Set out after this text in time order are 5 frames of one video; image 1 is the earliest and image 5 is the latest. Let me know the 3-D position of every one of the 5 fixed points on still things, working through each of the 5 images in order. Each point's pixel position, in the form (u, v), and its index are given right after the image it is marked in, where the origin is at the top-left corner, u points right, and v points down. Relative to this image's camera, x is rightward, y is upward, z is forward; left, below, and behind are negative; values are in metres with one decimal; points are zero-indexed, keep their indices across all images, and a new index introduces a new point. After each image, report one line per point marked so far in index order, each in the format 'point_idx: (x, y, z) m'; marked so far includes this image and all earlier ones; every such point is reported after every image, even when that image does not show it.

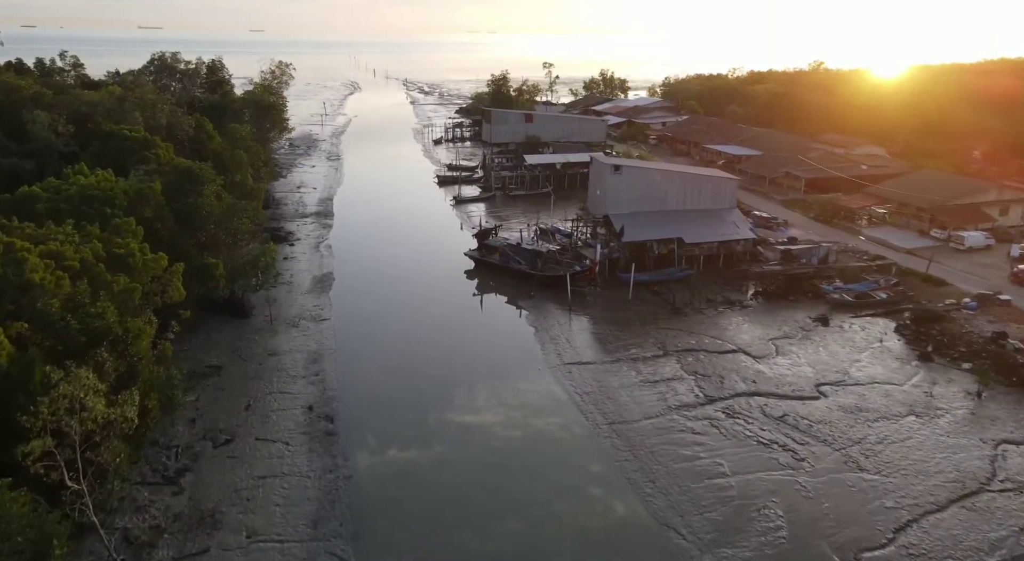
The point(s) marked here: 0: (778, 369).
0: (+7.1, -2.4, +18.0) m
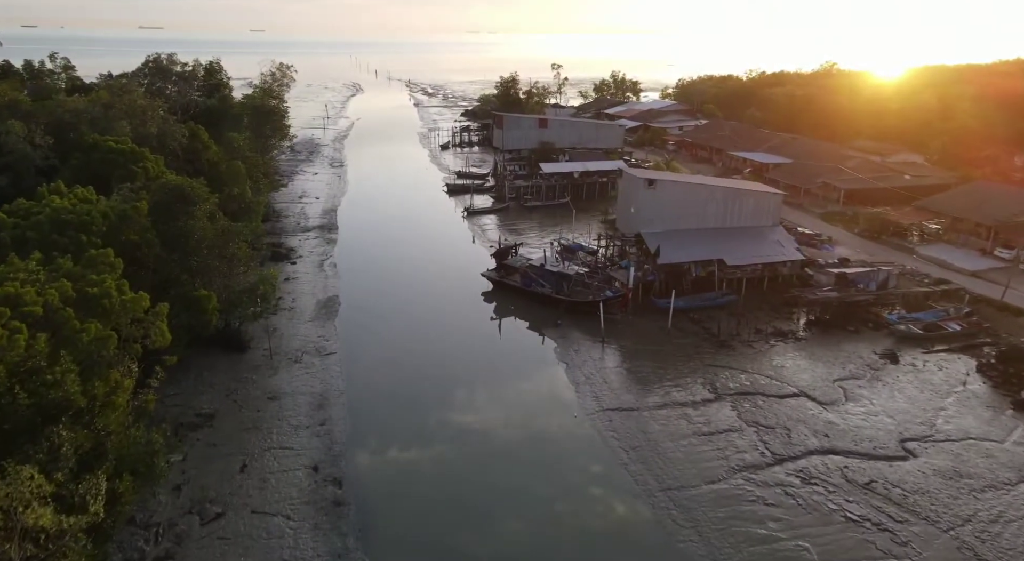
0: (+7.9, -3.2, +15.7) m
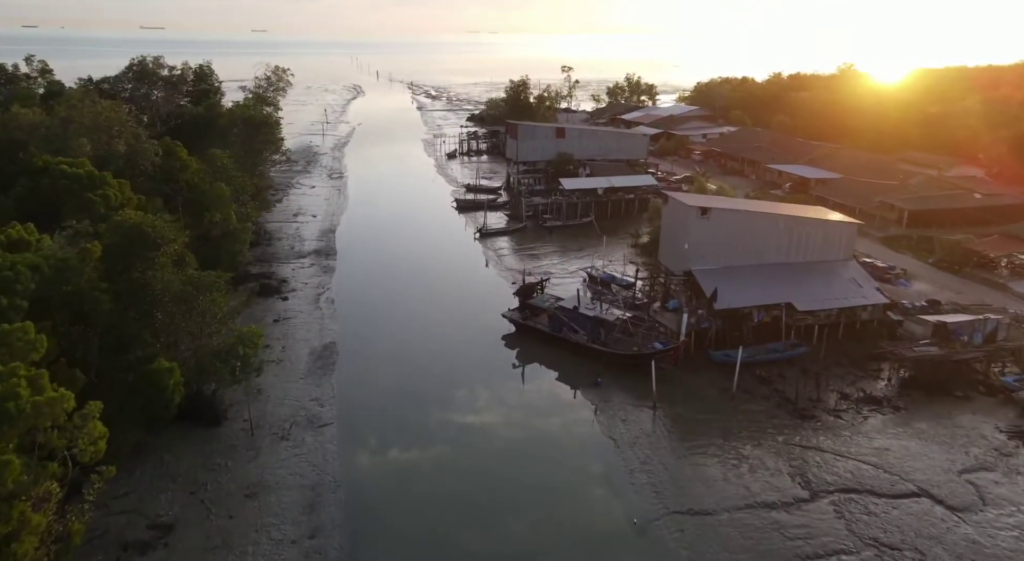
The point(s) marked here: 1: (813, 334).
0: (+8.8, -4.6, +12.1) m
1: (+8.7, -1.5, +19.4) m
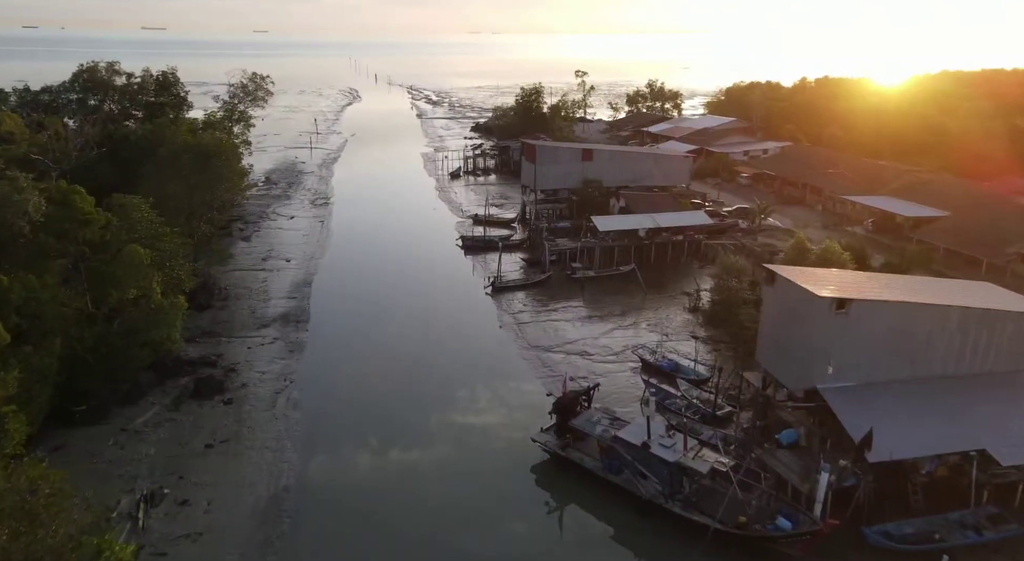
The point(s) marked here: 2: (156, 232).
0: (+9.5, -7.1, +5.3) m
1: (+9.5, -4.1, +12.7) m
2: (-9.8, +1.4, +18.2) m
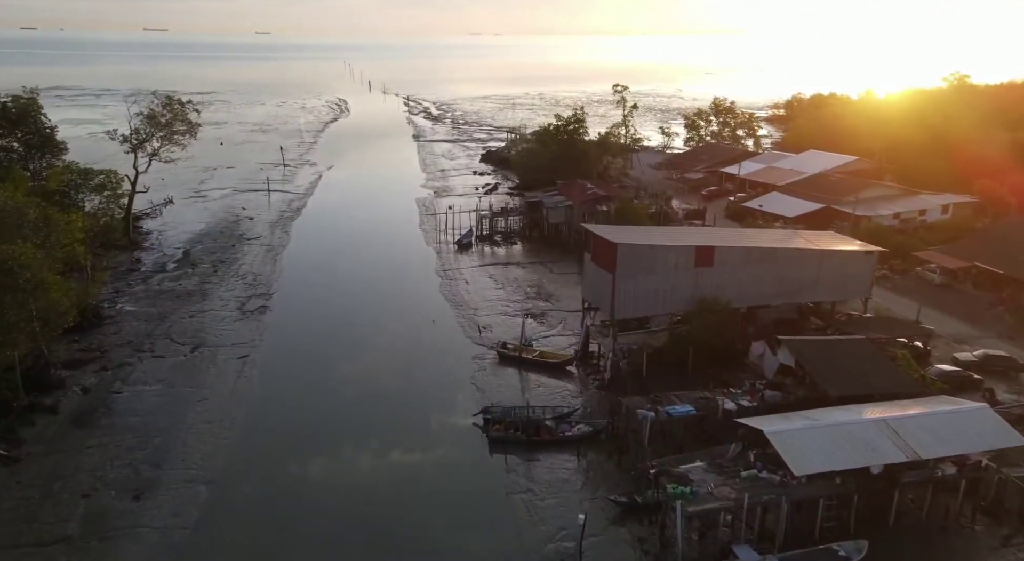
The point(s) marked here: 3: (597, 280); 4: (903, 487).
0: (+11.2, -12.5, -9.5) m
1: (+11.1, -9.5, -2.1) m
2: (-8.1, -4.1, +3.5) m
3: (+2.4, +0.1, +18.8) m
4: (+7.5, -3.9, +12.5) m
